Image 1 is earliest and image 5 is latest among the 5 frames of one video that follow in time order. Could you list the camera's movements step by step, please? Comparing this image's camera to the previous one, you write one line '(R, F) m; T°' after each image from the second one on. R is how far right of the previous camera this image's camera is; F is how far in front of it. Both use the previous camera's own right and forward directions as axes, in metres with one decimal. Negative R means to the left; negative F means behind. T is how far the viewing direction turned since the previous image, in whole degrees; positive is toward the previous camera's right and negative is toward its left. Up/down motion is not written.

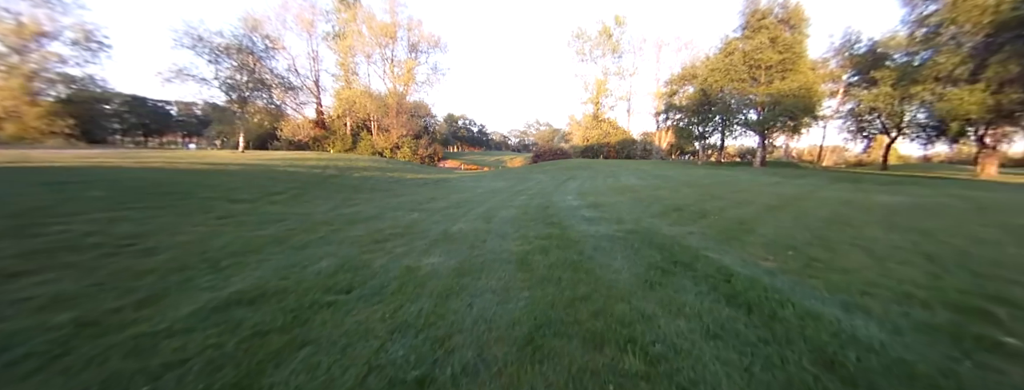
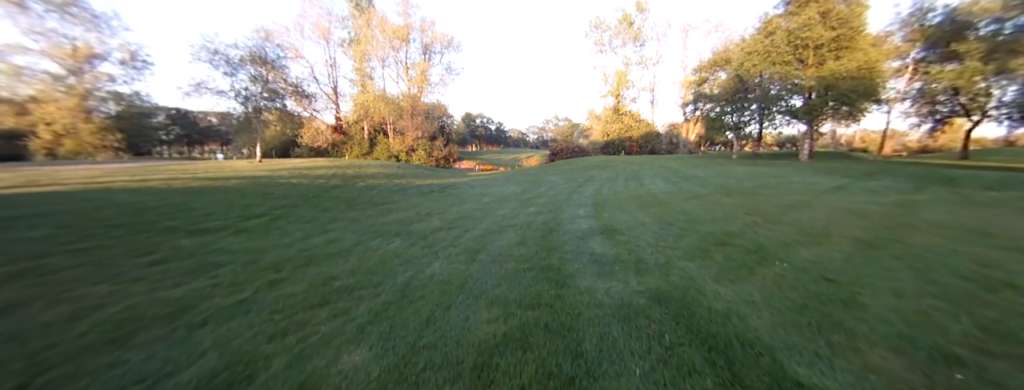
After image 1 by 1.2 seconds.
(+0.4, +1.0) m; -4°
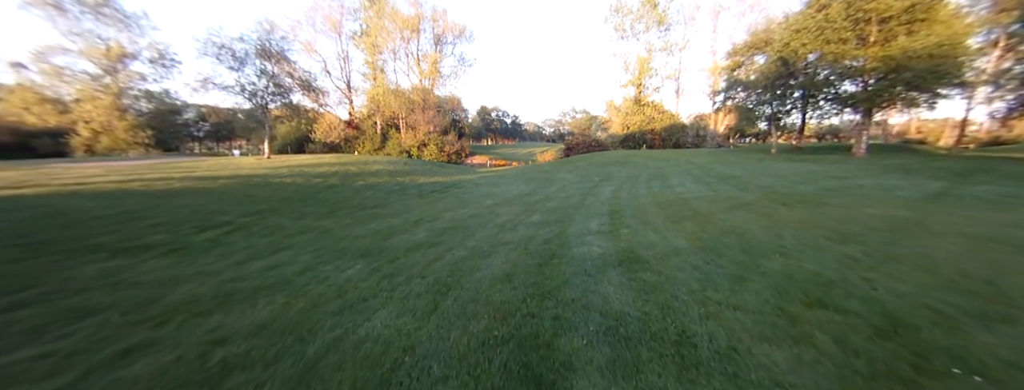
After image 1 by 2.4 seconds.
(+0.3, +1.1) m; -3°
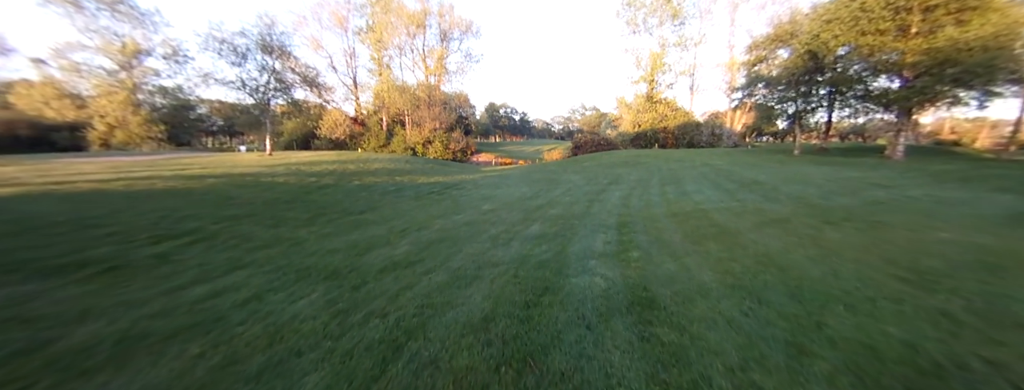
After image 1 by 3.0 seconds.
(+0.2, +0.7) m; -2°
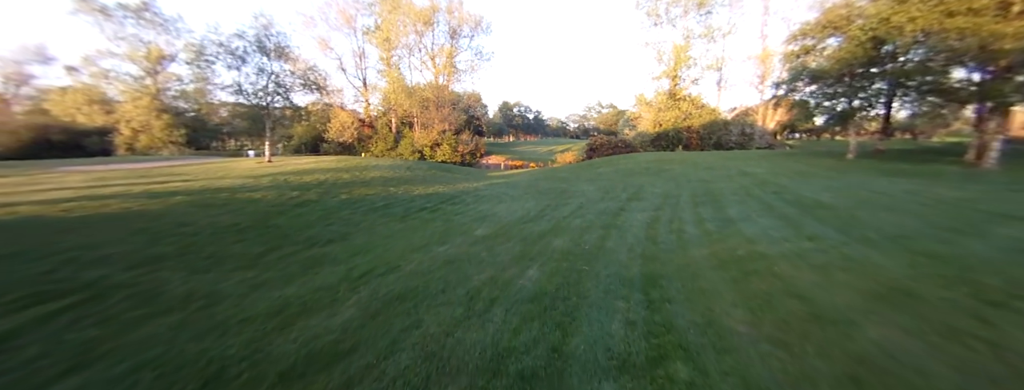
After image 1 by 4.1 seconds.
(+0.4, +1.4) m; -3°
